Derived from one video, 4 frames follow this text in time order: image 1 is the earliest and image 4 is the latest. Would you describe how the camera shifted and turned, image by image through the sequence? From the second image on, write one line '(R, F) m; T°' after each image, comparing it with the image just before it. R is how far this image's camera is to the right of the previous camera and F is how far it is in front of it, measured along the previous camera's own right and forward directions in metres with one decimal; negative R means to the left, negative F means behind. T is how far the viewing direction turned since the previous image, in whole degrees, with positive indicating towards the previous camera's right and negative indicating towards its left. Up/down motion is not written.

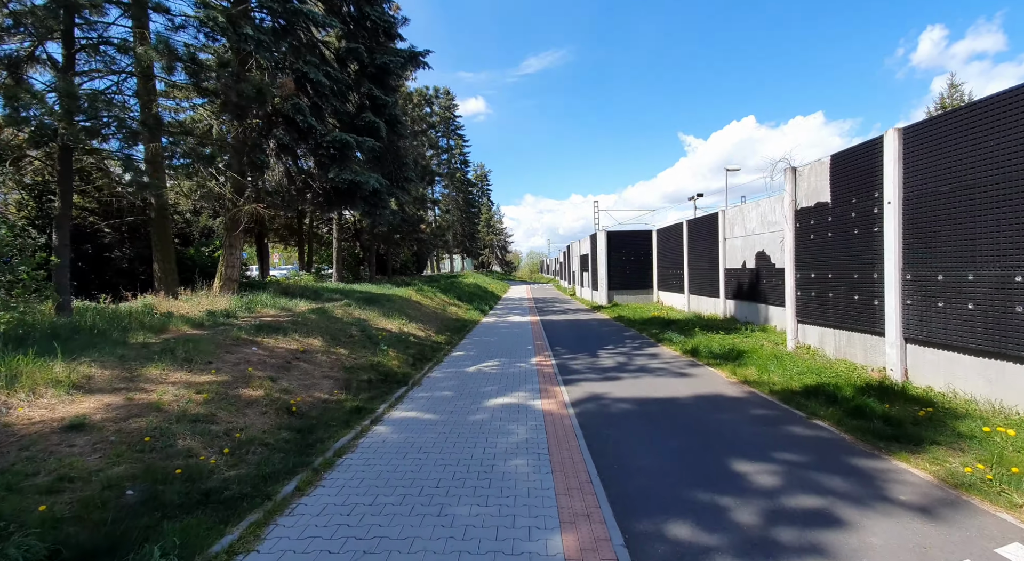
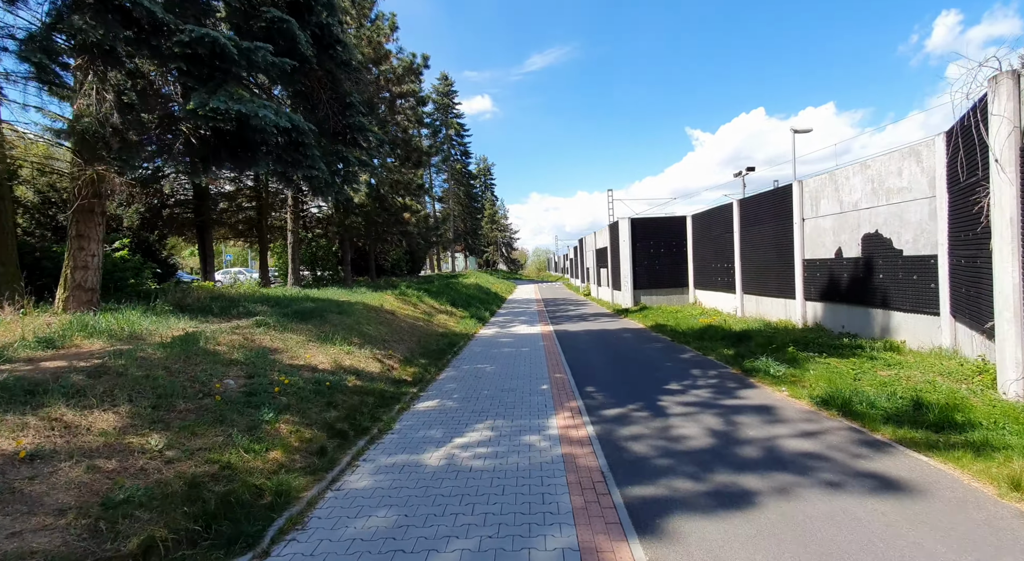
(+0.1, +4.6) m; -1°
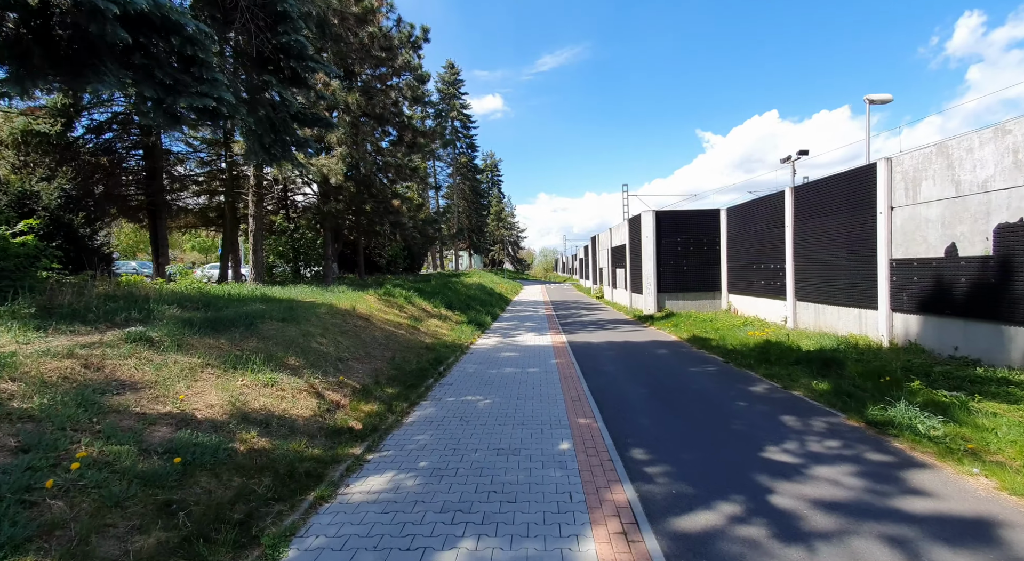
(0.0, +2.8) m; -1°
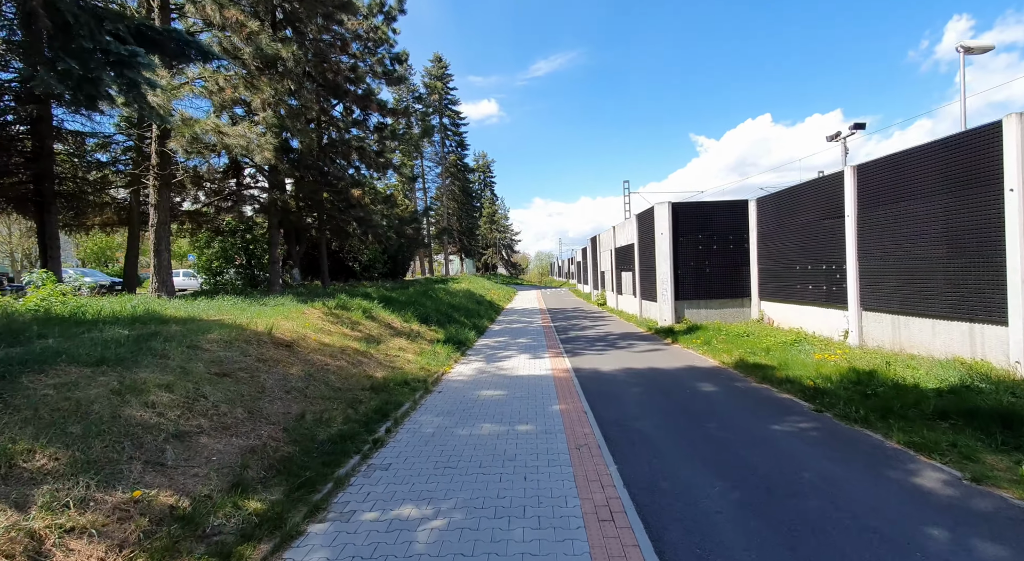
(+0.2, +3.2) m; +1°
